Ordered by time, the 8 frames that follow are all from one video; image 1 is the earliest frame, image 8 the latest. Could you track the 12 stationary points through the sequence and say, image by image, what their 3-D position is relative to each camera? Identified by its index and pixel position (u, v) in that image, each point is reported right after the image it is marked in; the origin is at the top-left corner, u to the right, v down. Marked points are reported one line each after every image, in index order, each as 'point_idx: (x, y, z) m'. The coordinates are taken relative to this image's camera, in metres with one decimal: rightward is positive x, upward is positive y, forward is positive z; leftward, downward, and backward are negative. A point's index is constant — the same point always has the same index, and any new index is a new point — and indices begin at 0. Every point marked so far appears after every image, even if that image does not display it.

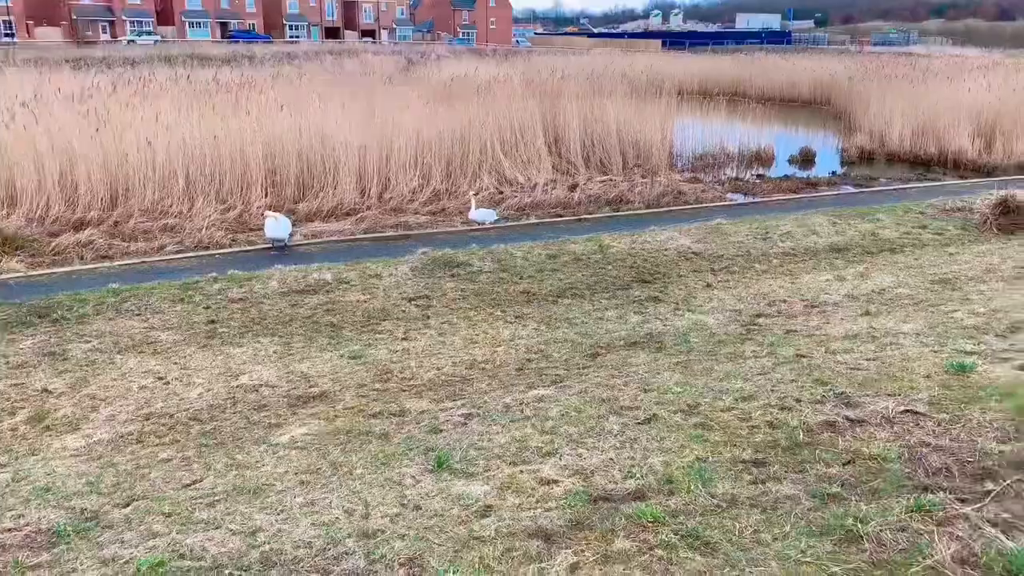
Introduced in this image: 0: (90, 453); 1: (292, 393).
0: (-1.3, -0.5, +2.4) m
1: (-0.8, -0.4, +2.9) m
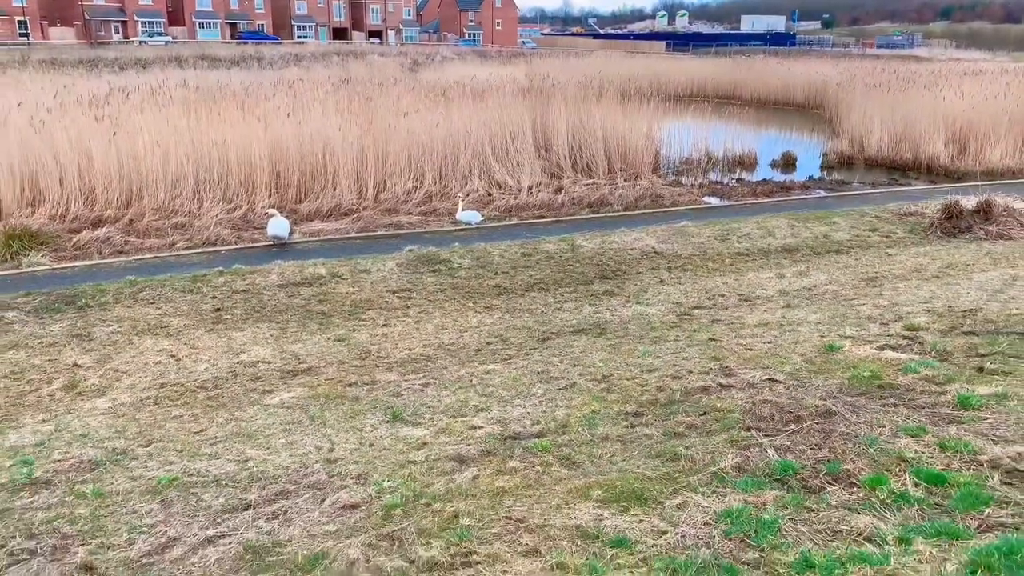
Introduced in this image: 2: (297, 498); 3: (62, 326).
0: (-1.5, -0.4, +3.0) m
1: (-1.0, -0.3, +3.4) m
2: (-0.5, -0.5, +1.9) m
3: (-2.3, -0.2, +4.2) m
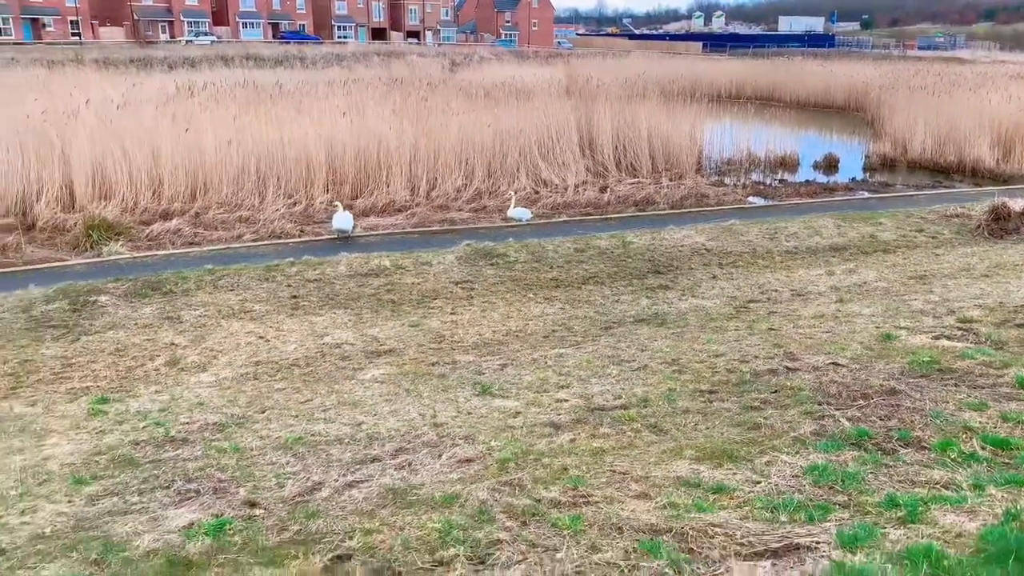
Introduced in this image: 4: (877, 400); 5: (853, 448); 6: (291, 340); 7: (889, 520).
0: (-1.2, -0.4, +3.2) m
1: (-0.7, -0.3, +3.7) m
2: (-0.2, -0.4, +2.1) m
3: (-2.0, -0.1, +4.5) m
4: (+1.1, -0.3, +2.3) m
5: (+0.9, -0.4, +2.0) m
6: (-1.1, -0.3, +3.9) m
7: (+0.8, -0.5, +1.7) m
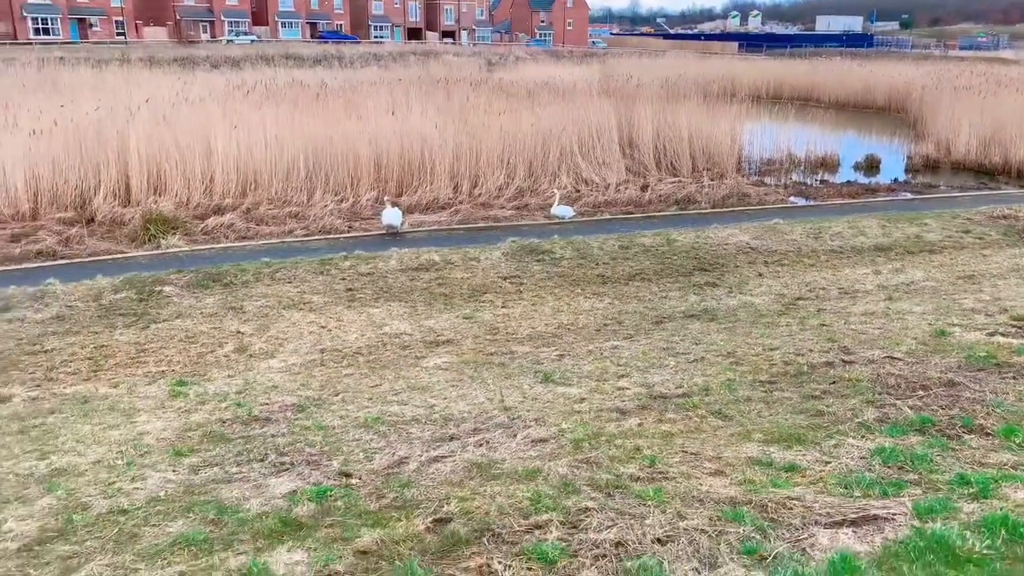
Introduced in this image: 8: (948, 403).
0: (-0.9, -0.3, +3.4) m
1: (-0.4, -0.2, +3.8) m
2: (-0.1, -0.4, +2.2) m
3: (-1.7, -0.1, +4.7) m
4: (+1.3, -0.3, +2.4) m
5: (+1.1, -0.4, +2.1) m
6: (-0.8, -0.2, +4.0) m
7: (+1.0, -0.5, +1.8) m
8: (+1.2, -0.3, +2.3) m
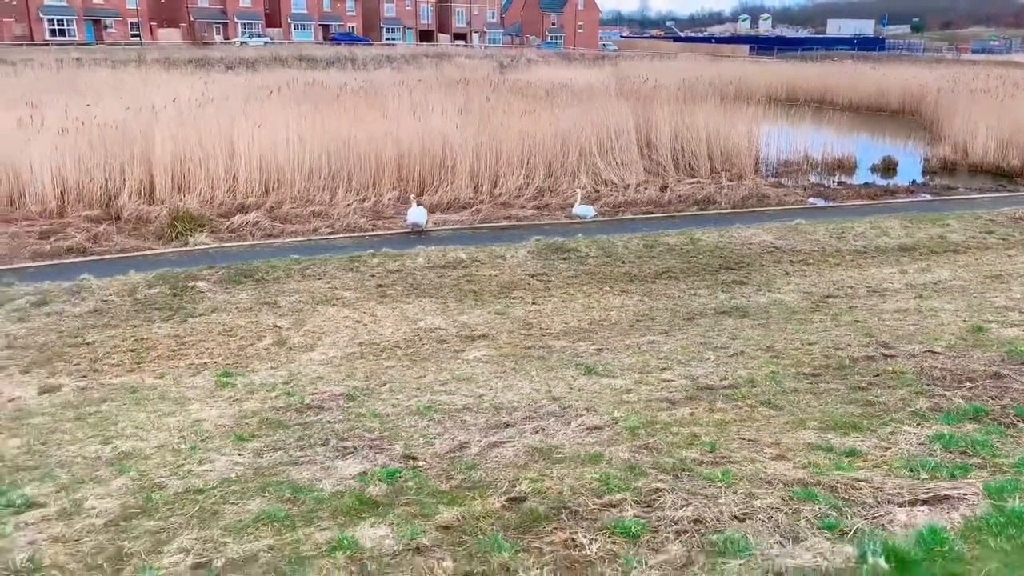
0: (-0.8, -0.3, +3.4) m
1: (-0.2, -0.2, +3.9) m
2: (+0.1, -0.4, +2.3) m
3: (-1.5, 0.0, +4.7) m
4: (+1.4, -0.3, +2.4) m
5: (+1.2, -0.4, +2.1) m
6: (-0.6, -0.2, +4.1) m
7: (+1.1, -0.4, +1.8) m
8: (+1.4, -0.3, +2.3) m
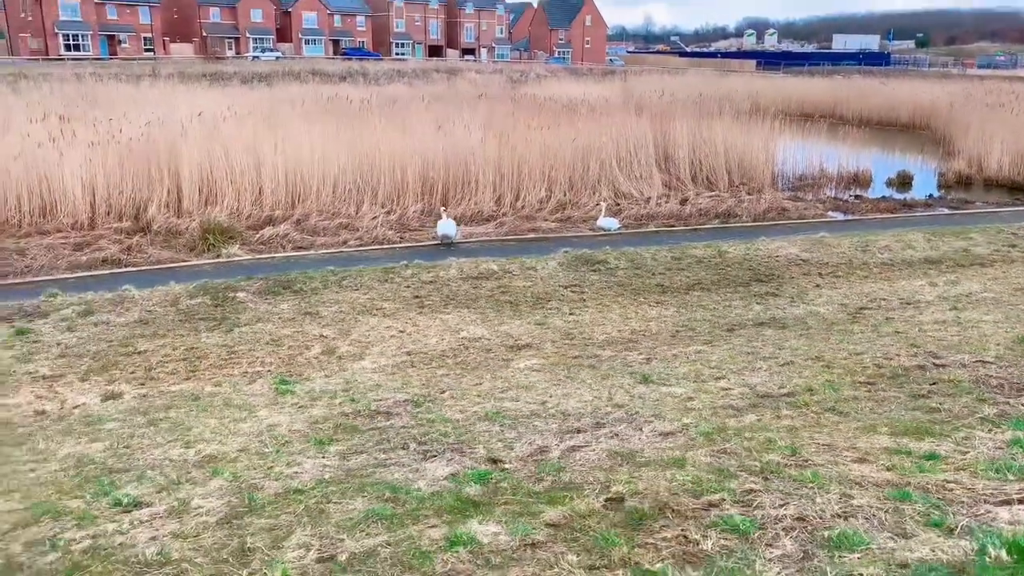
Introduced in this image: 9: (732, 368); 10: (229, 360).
0: (-0.6, -0.3, +3.5) m
1: (0.0, -0.3, +3.9) m
2: (+0.3, -0.4, +2.3) m
3: (-1.3, -0.1, +4.8) m
4: (+1.6, -0.3, +2.4) m
5: (+1.4, -0.4, +2.2) m
6: (-0.4, -0.2, +4.1) m
7: (+1.3, -0.5, +1.9) m
8: (+1.6, -0.3, +2.4) m
9: (+0.8, -0.3, +3.1) m
10: (-1.3, -0.3, +3.8) m
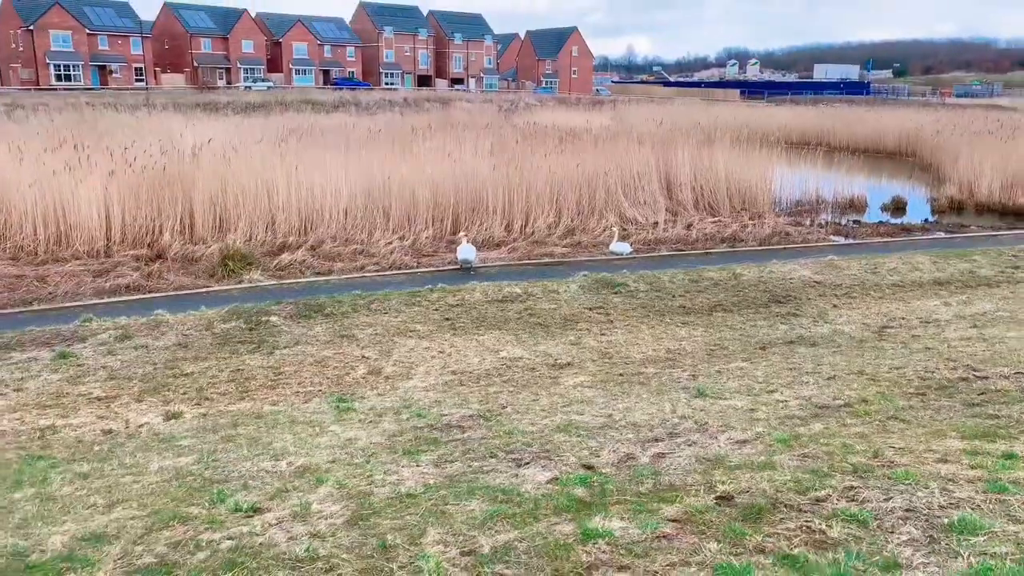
0: (-0.3, -0.4, +3.6) m
1: (+0.2, -0.4, +4.0) m
2: (+0.5, -0.4, +2.4) m
3: (-1.1, -0.2, +4.9) m
4: (+1.9, -0.4, +2.6) m
5: (+1.7, -0.4, +2.3) m
6: (-0.2, -0.4, +4.2) m
7: (+1.6, -0.5, +2.0) m
8: (+1.8, -0.4, +2.5) m
9: (+1.1, -0.4, +3.2) m
10: (-1.1, -0.4, +3.8) m
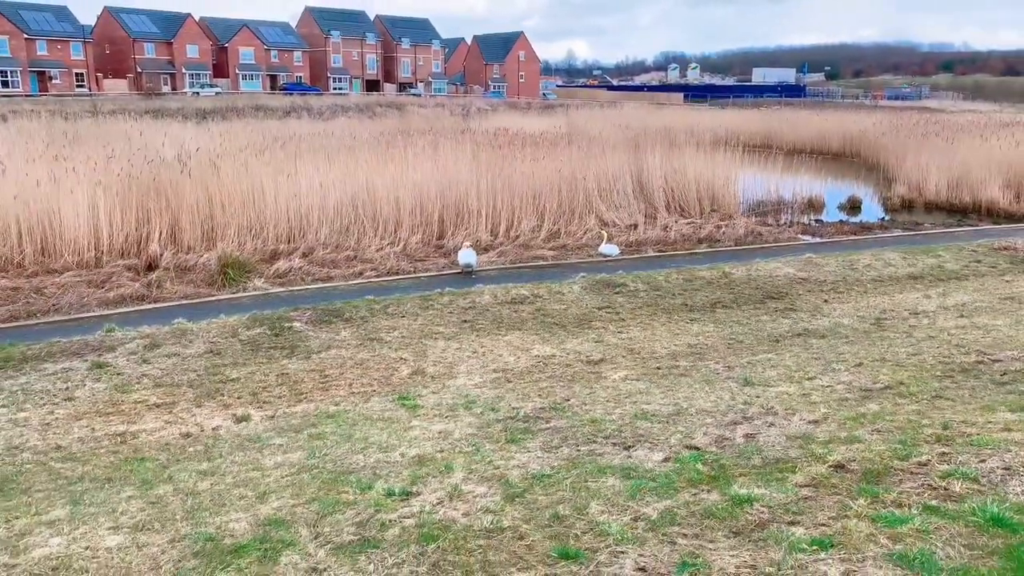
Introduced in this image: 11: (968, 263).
0: (-0.1, -0.4, +3.7) m
1: (+0.4, -0.4, +4.2) m
2: (+0.8, -0.4, +2.7) m
3: (-1.0, -0.3, +5.0) m
4: (+2.1, -0.3, +2.9) m
5: (+2.0, -0.4, +2.6) m
6: (0.0, -0.4, +4.4) m
7: (+1.9, -0.5, +2.3) m
8: (+2.1, -0.3, +2.8) m
9: (+1.3, -0.4, +3.5) m
10: (-0.9, -0.5, +4.0) m
11: (+4.1, +0.2, +7.2) m
